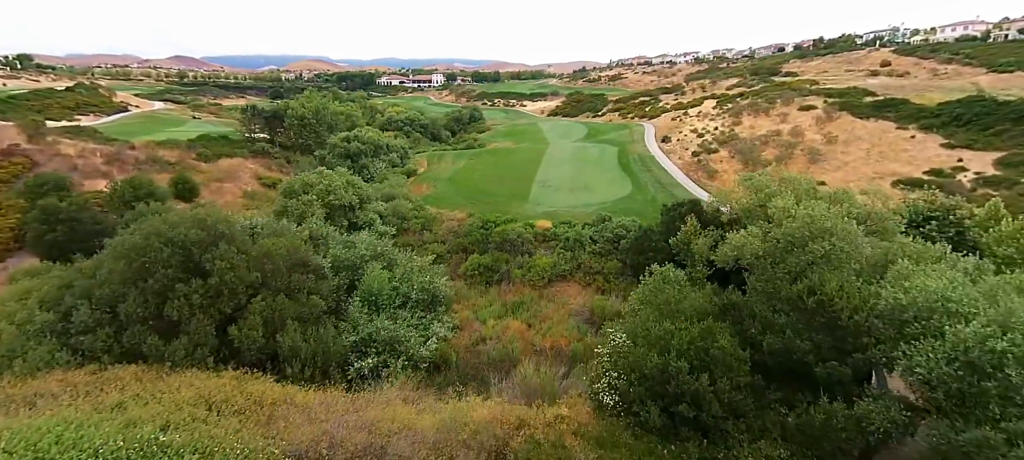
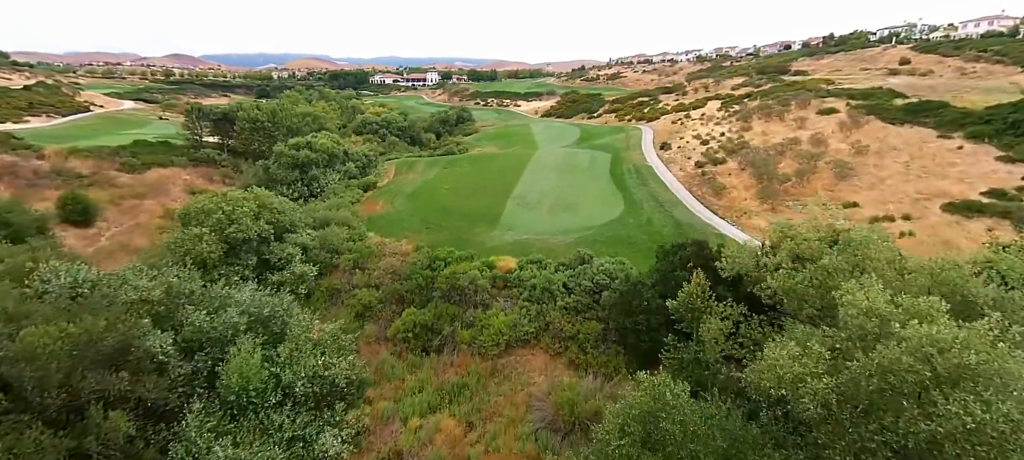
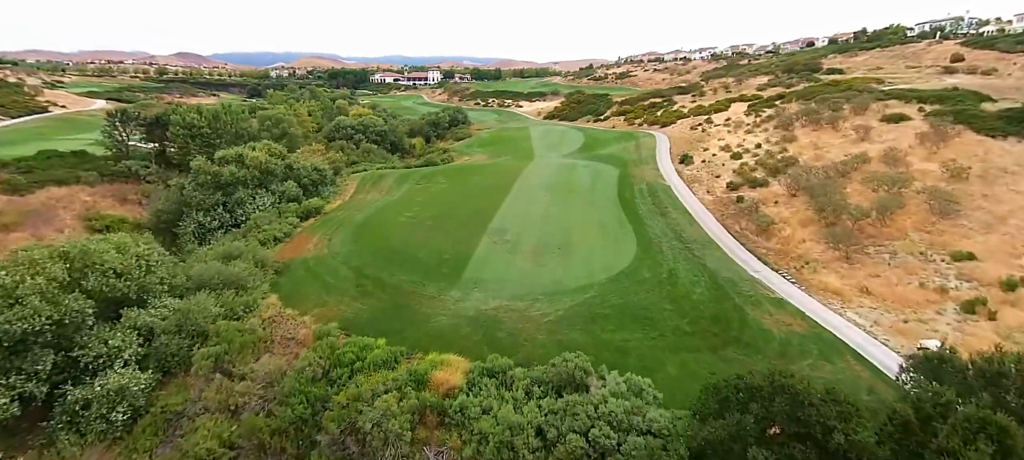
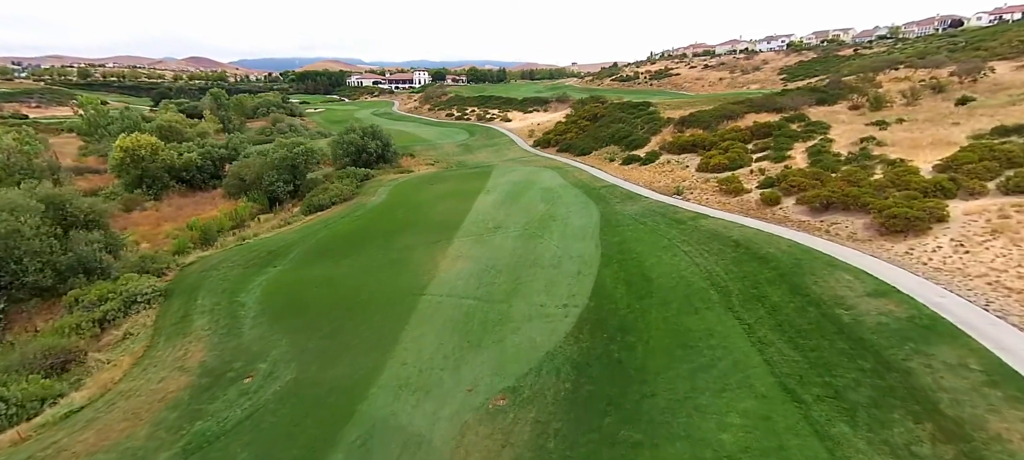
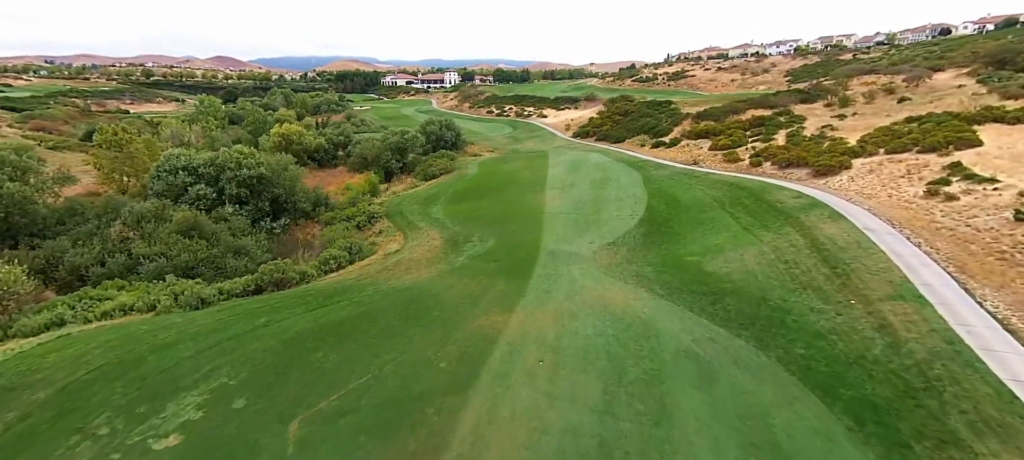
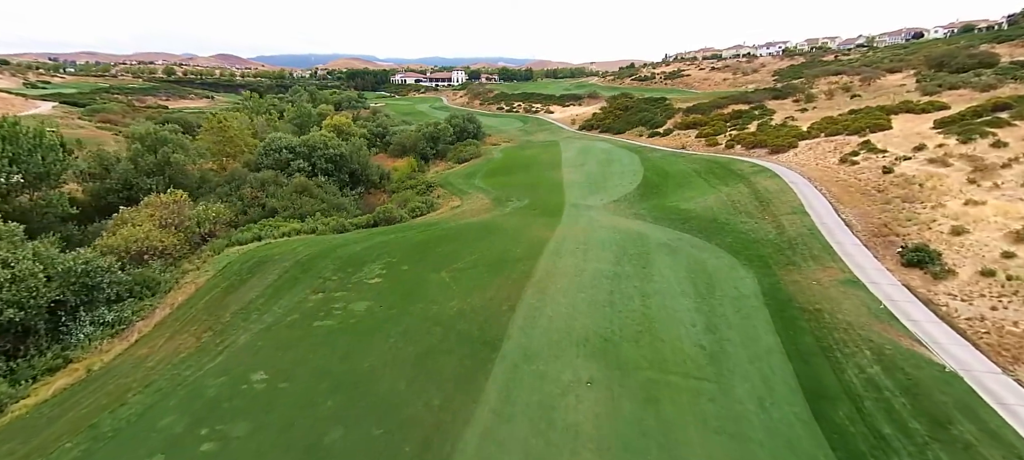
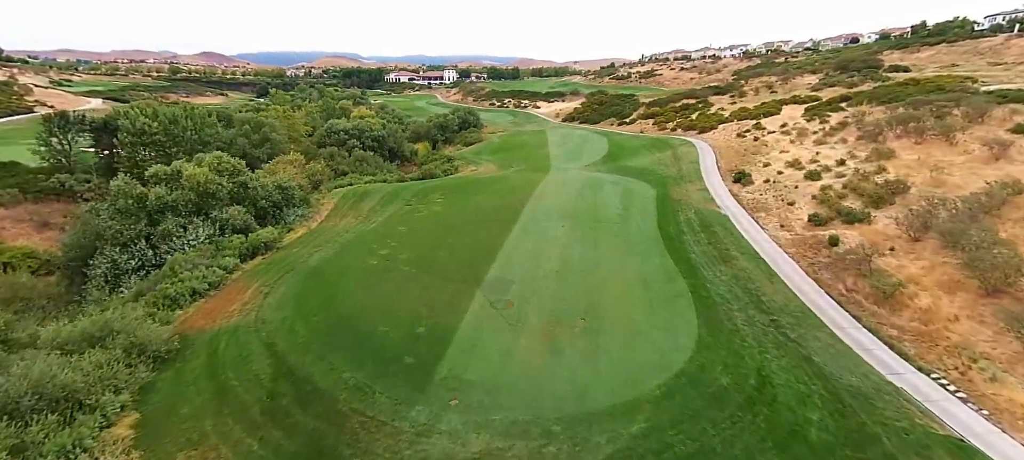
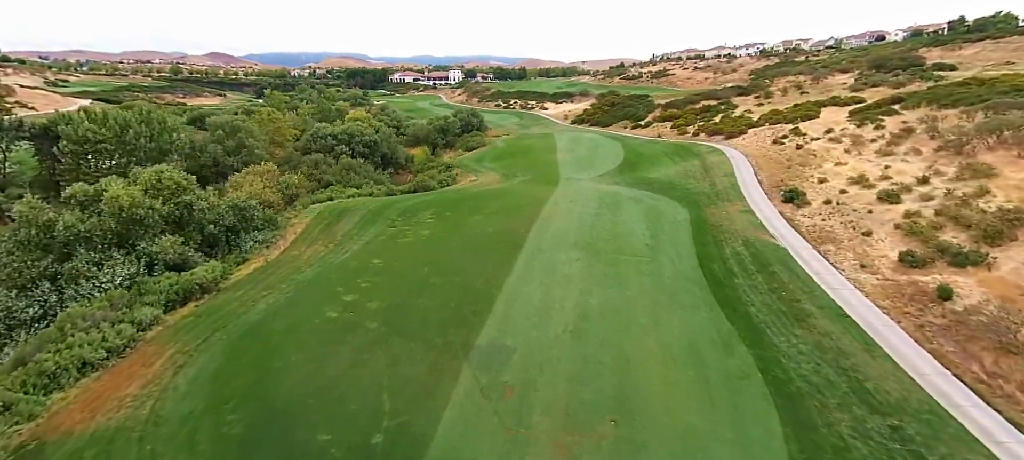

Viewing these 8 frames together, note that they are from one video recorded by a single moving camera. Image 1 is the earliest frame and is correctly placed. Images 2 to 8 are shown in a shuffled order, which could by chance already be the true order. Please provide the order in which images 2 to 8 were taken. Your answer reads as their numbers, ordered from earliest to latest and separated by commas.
2, 3, 7, 8, 6, 5, 4
